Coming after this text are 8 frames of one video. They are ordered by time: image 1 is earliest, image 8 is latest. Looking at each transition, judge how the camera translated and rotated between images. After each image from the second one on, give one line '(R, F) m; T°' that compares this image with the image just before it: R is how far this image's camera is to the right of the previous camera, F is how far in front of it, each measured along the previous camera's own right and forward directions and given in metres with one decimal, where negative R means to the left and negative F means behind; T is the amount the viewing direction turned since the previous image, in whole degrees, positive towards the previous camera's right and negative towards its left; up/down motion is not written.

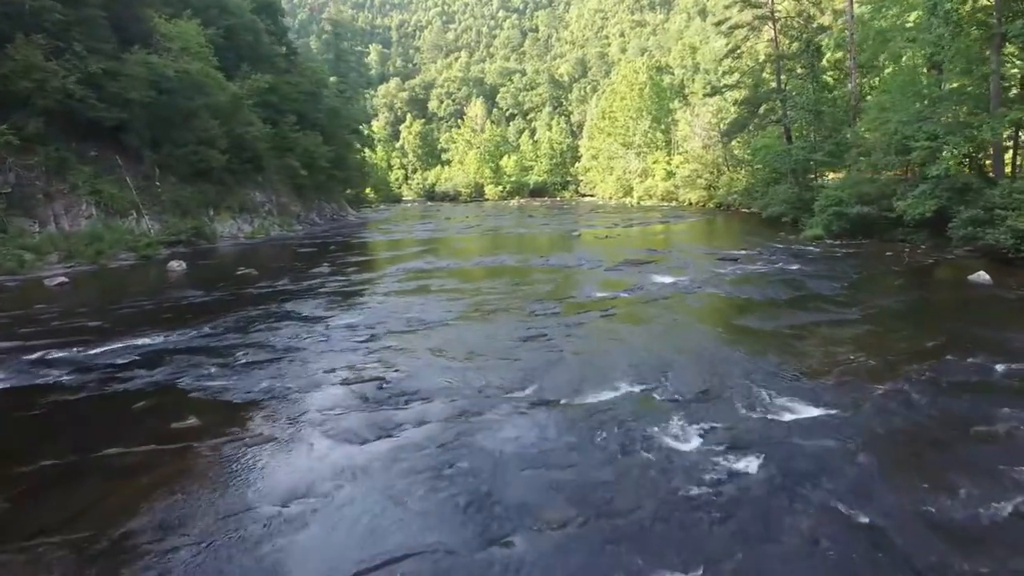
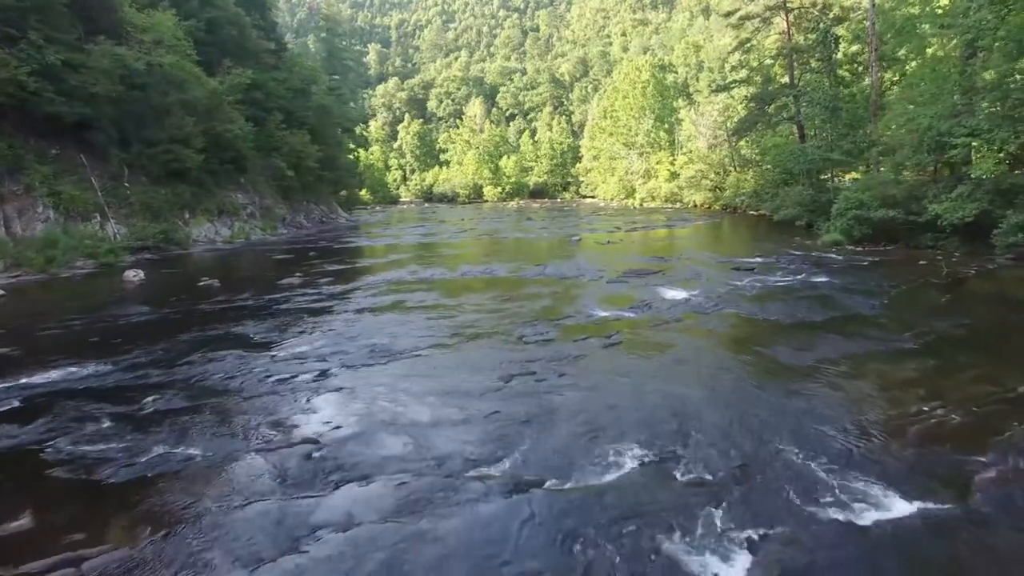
(+0.2, +1.8) m; 0°
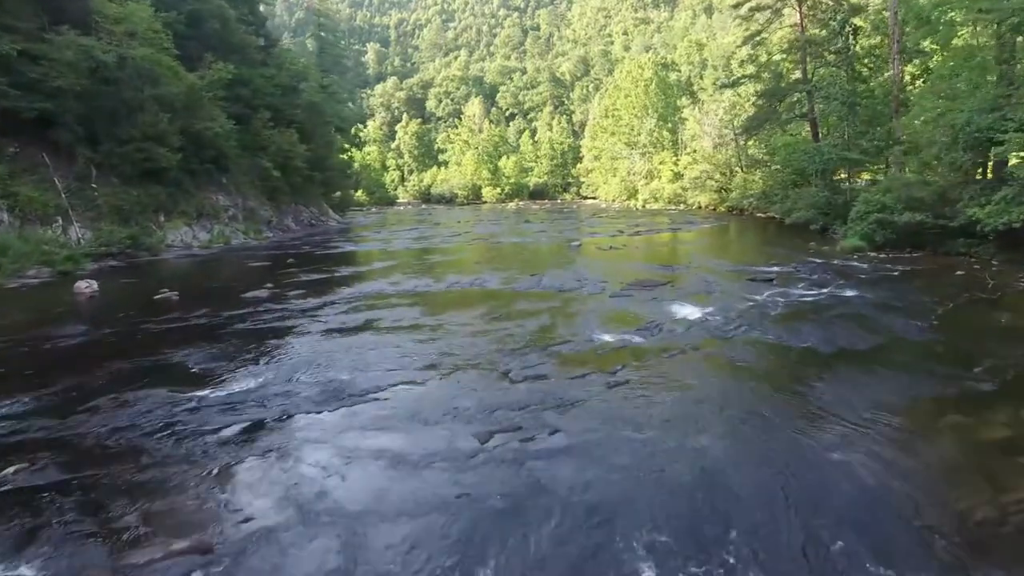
(+0.1, +1.7) m; 0°
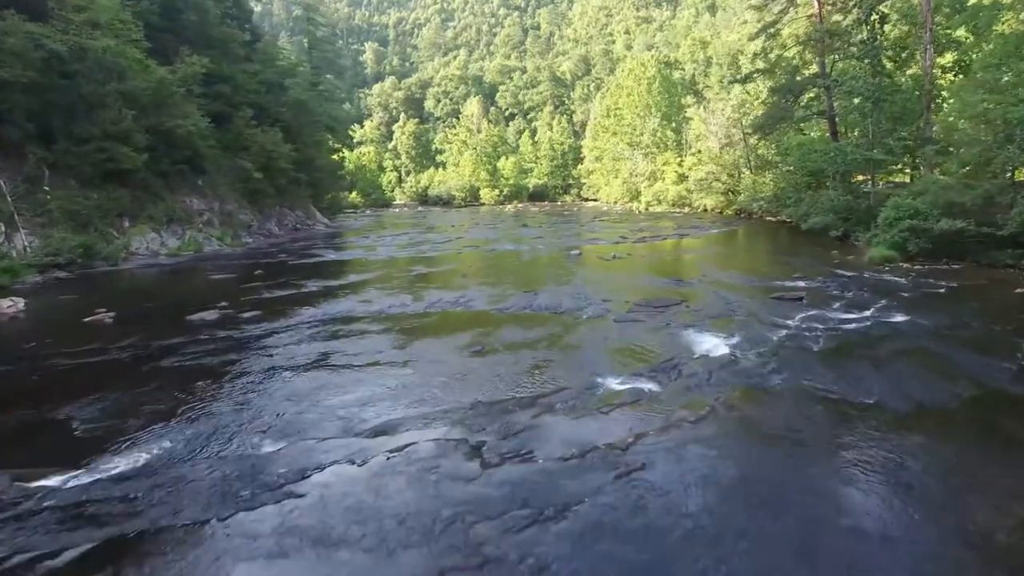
(+0.2, +2.1) m; 0°
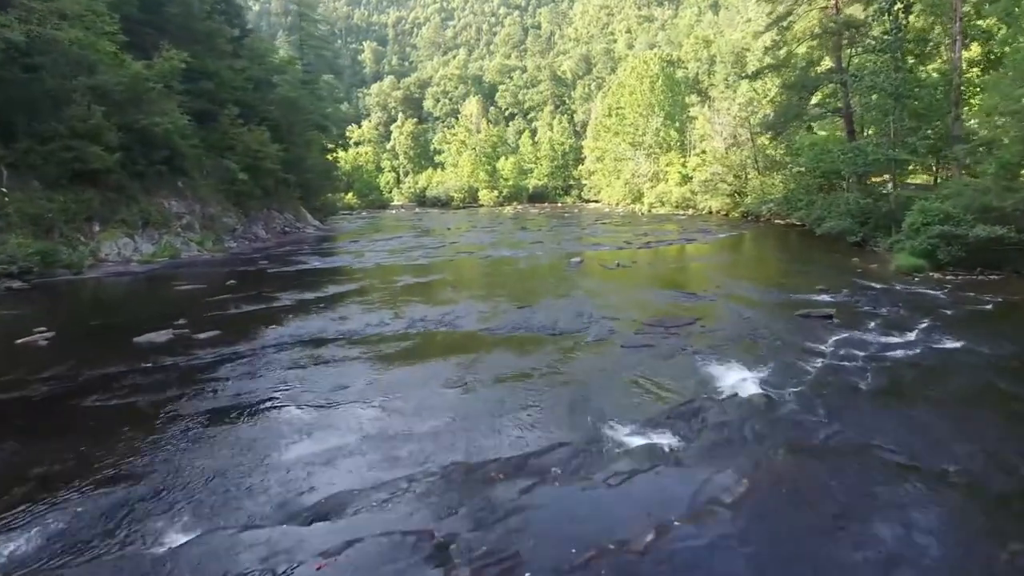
(+0.1, +1.6) m; 0°
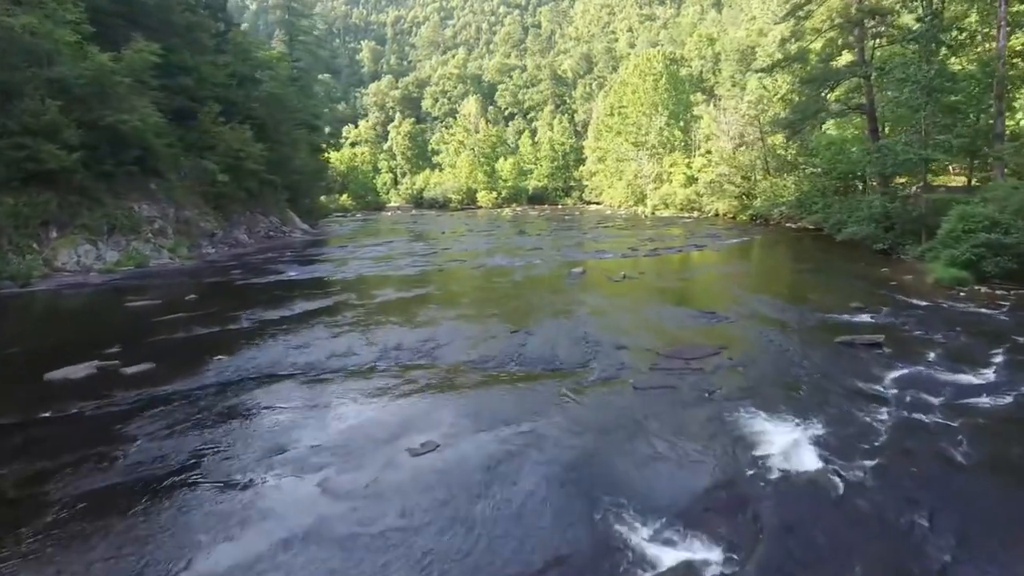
(+0.1, +1.9) m; 0°
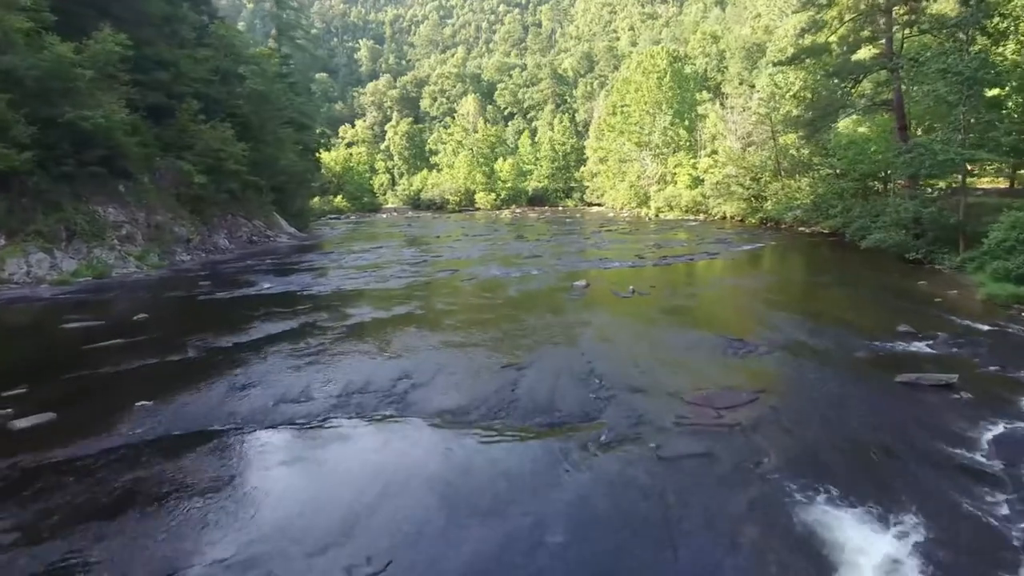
(+0.1, +1.9) m; 0°
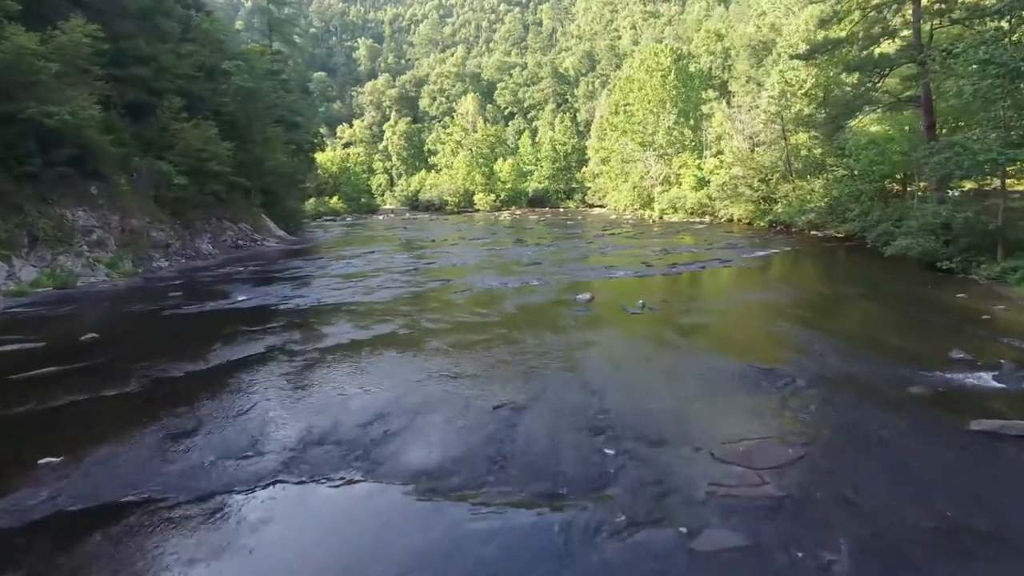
(0.0, +1.6) m; 0°
